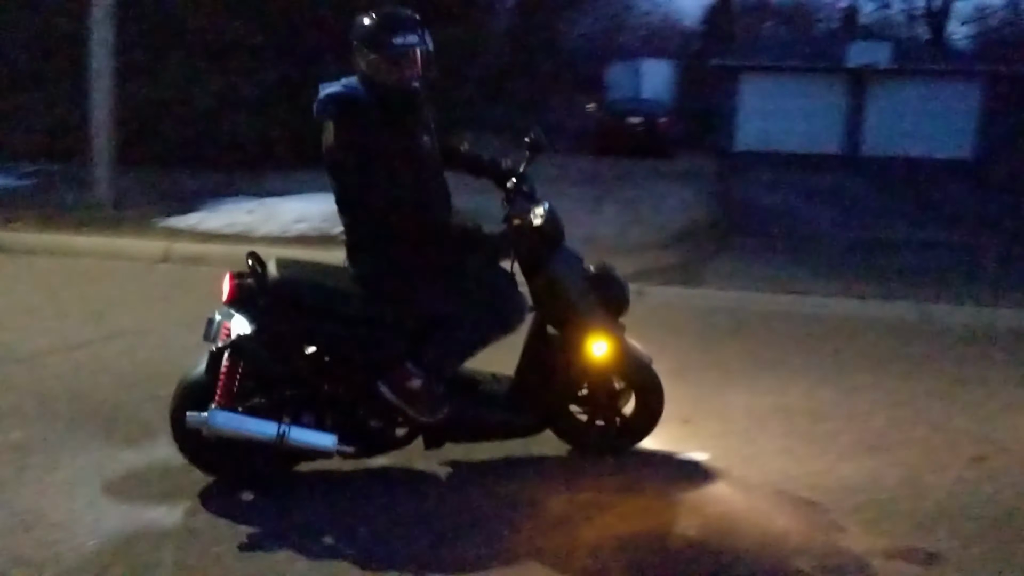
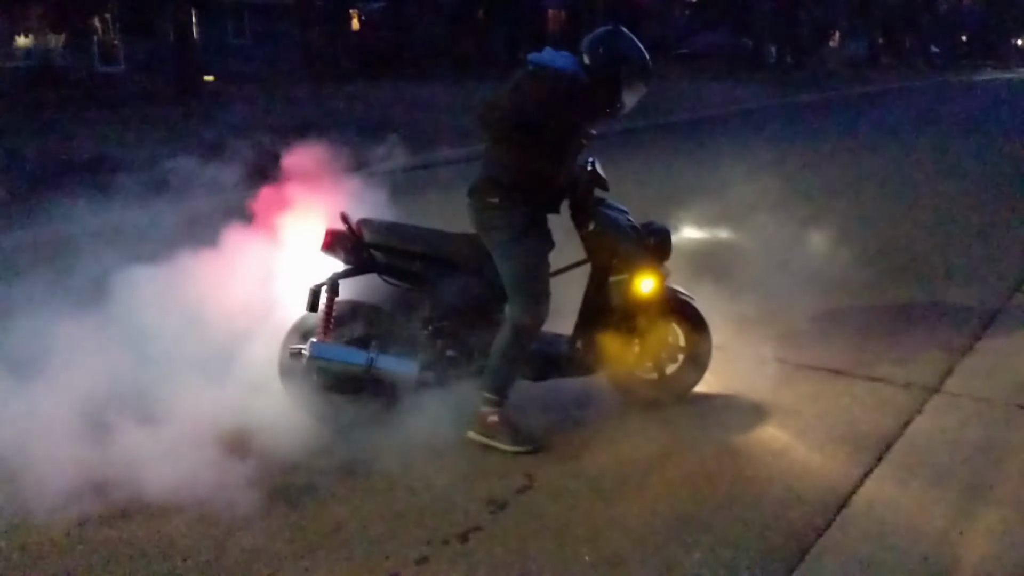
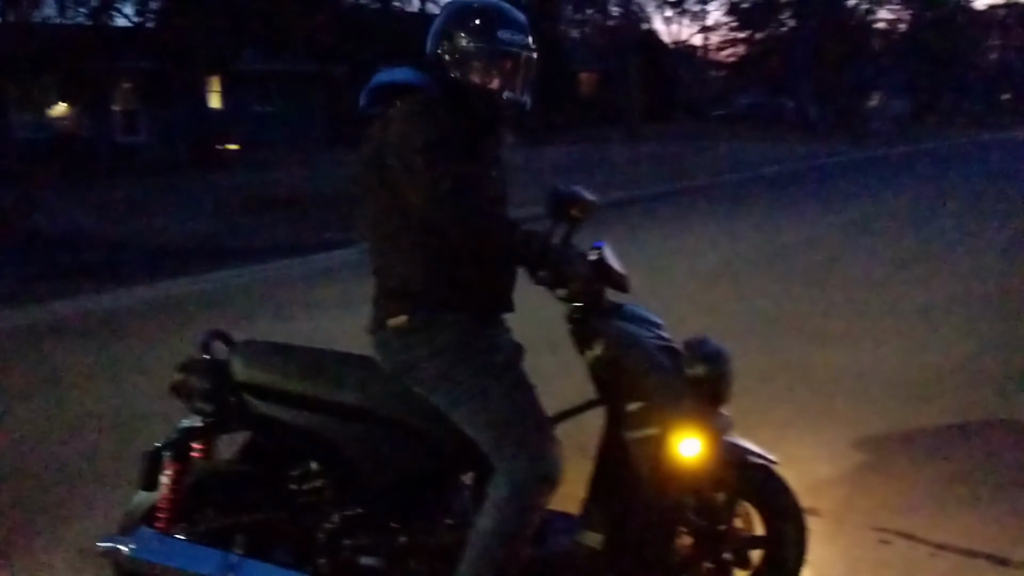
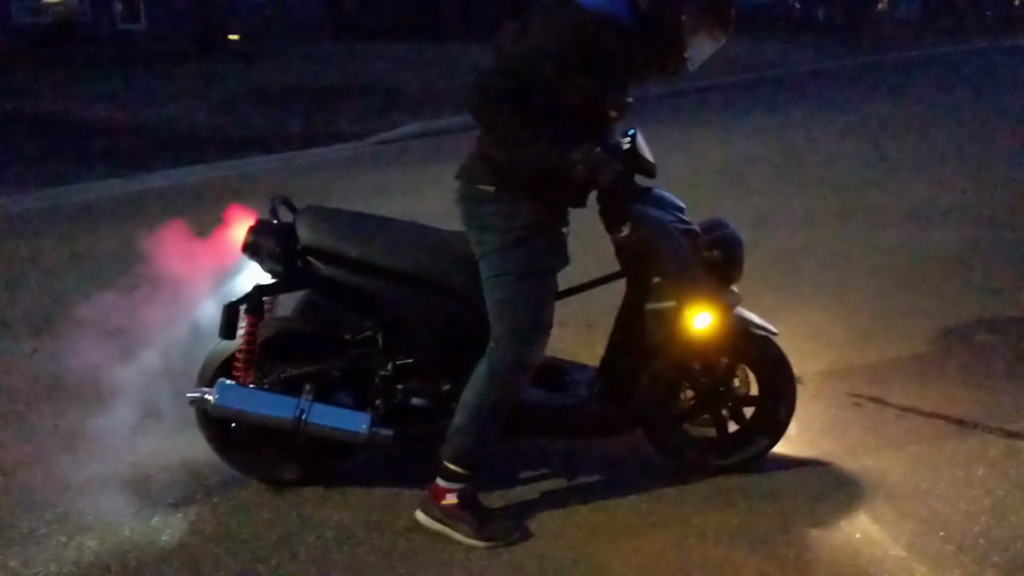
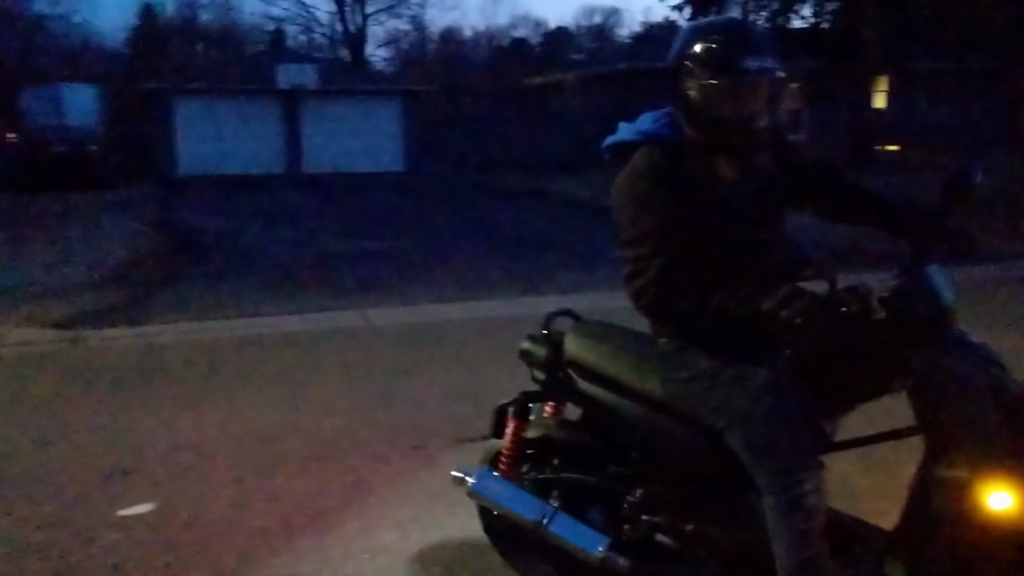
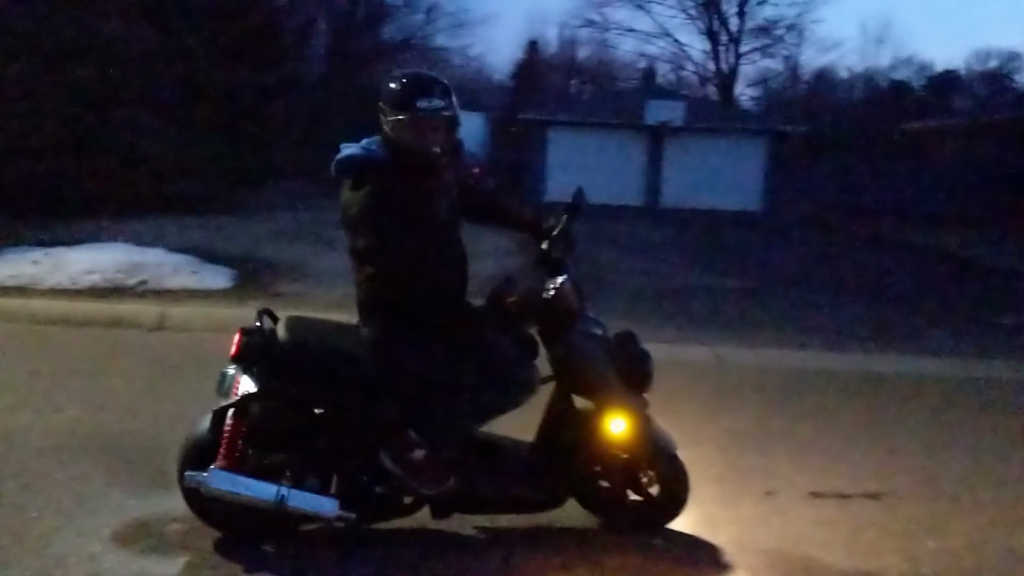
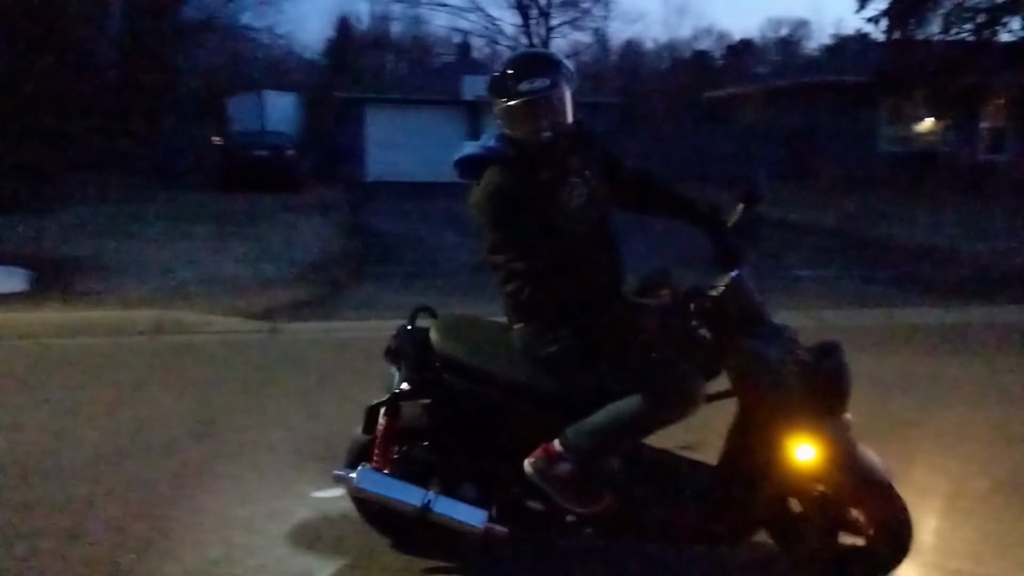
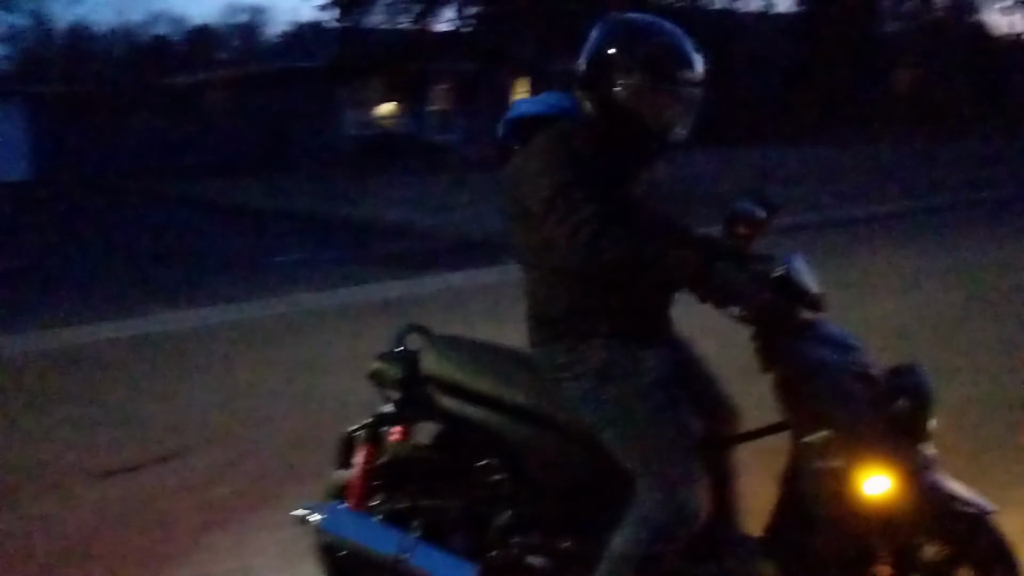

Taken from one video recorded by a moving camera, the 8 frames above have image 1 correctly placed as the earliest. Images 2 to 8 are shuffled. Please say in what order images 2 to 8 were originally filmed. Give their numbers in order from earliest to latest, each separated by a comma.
6, 7, 5, 8, 3, 4, 2
